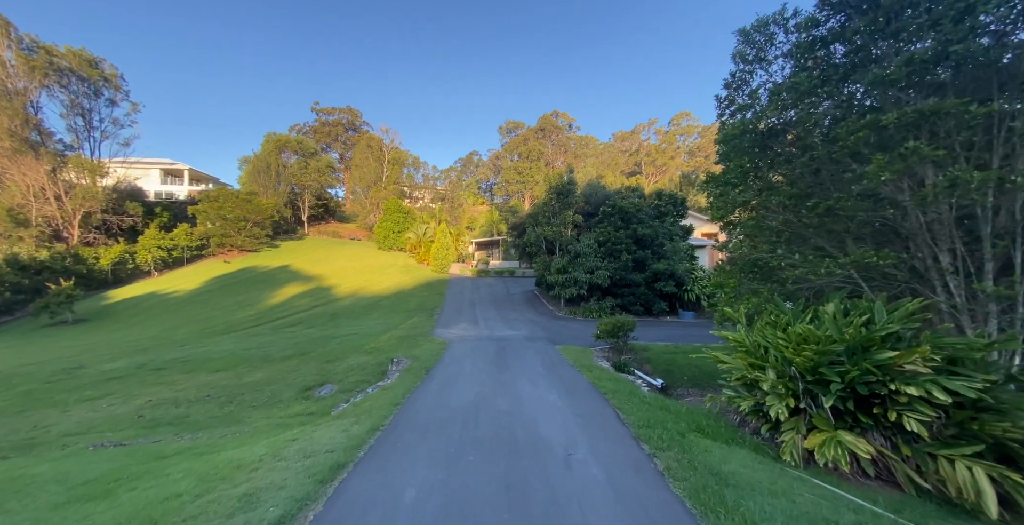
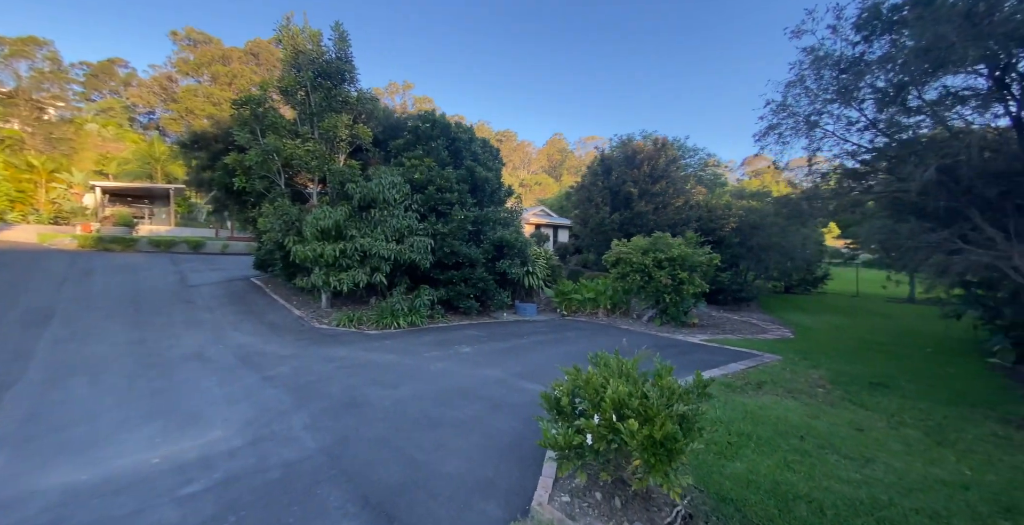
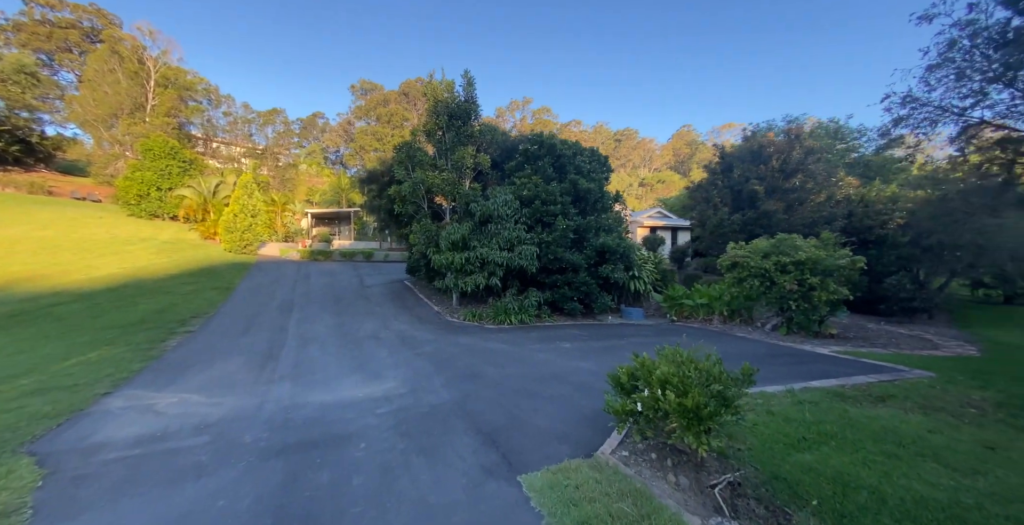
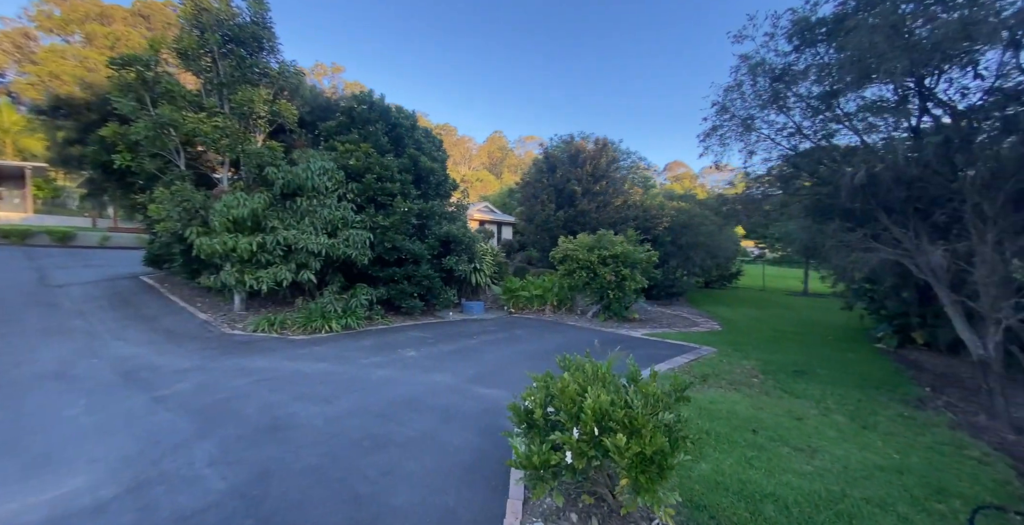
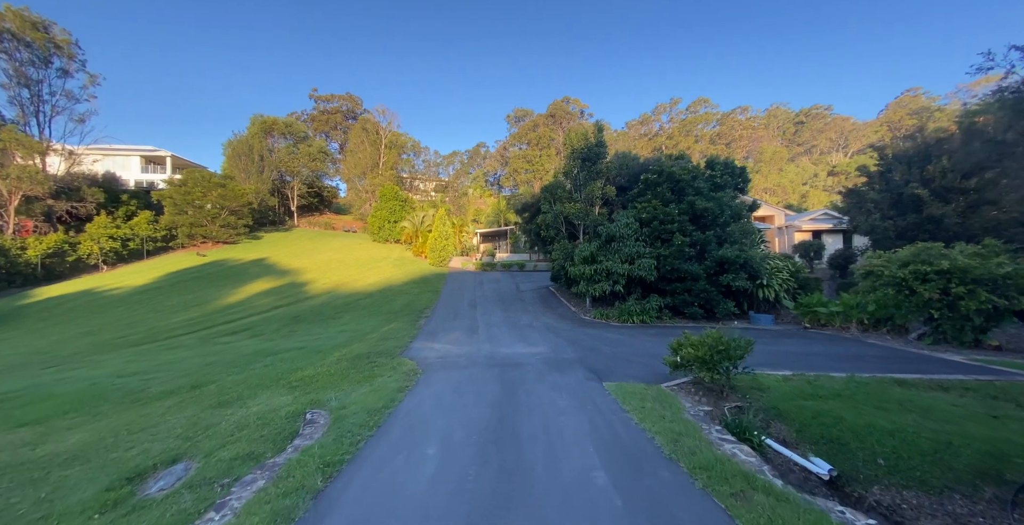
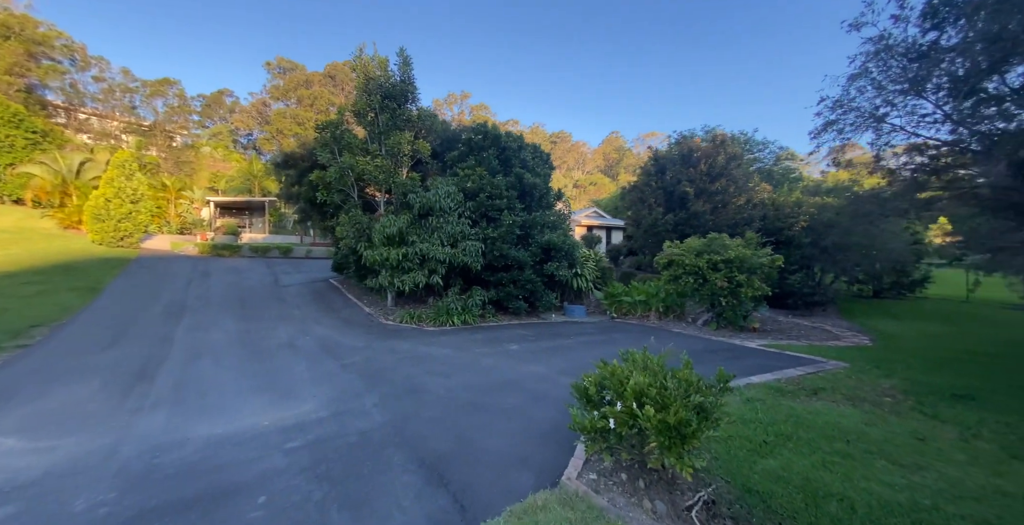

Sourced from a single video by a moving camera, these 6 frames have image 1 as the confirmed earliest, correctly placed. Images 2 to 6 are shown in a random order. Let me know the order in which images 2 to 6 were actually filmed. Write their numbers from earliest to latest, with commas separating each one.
5, 3, 6, 2, 4
